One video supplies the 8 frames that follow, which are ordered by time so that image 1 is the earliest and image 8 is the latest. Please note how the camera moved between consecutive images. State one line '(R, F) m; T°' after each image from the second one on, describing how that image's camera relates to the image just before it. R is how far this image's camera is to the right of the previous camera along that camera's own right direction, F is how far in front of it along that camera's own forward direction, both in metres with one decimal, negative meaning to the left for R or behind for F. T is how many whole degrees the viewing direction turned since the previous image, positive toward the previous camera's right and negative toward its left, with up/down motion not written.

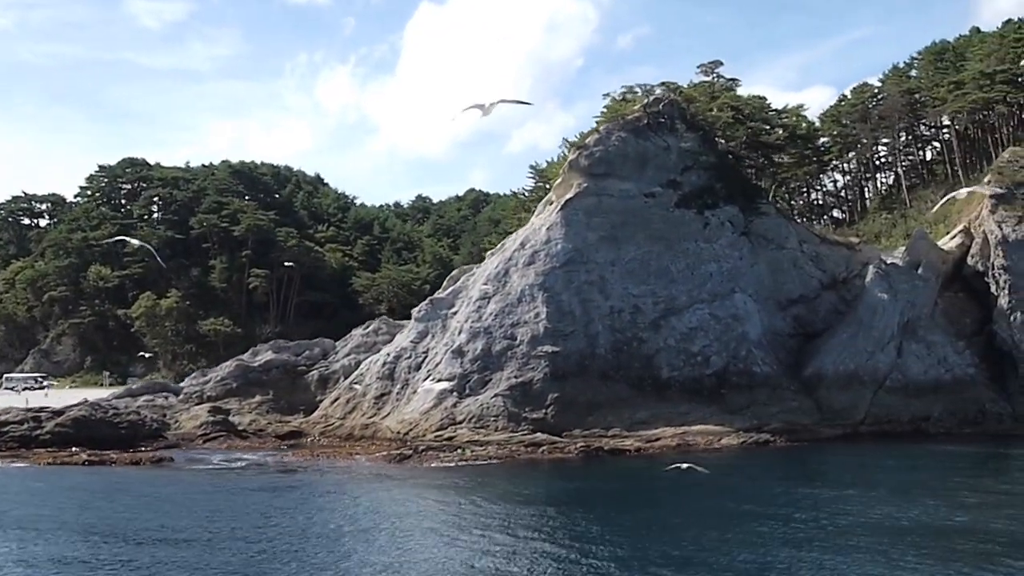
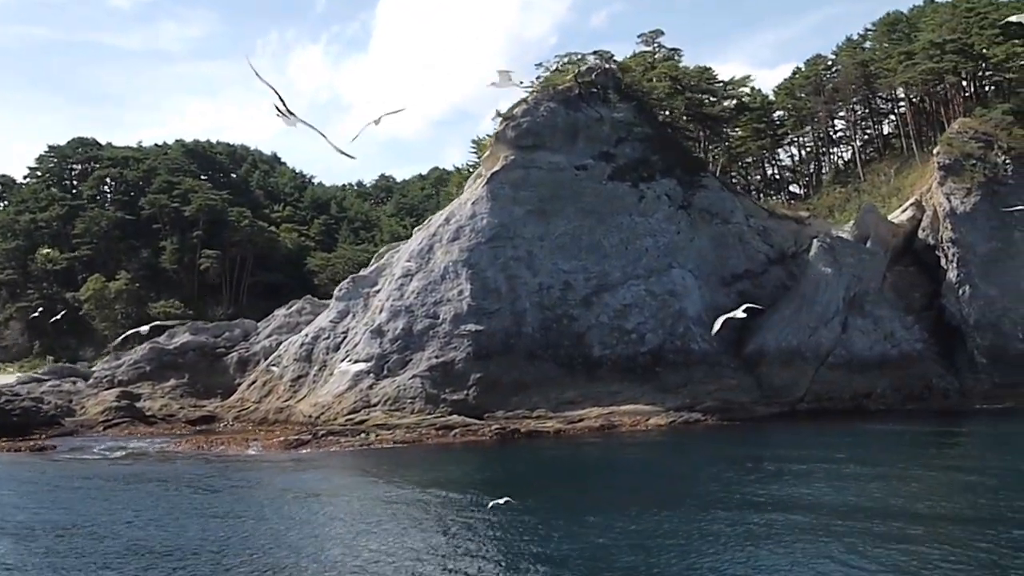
(+1.7, +1.3) m; +1°
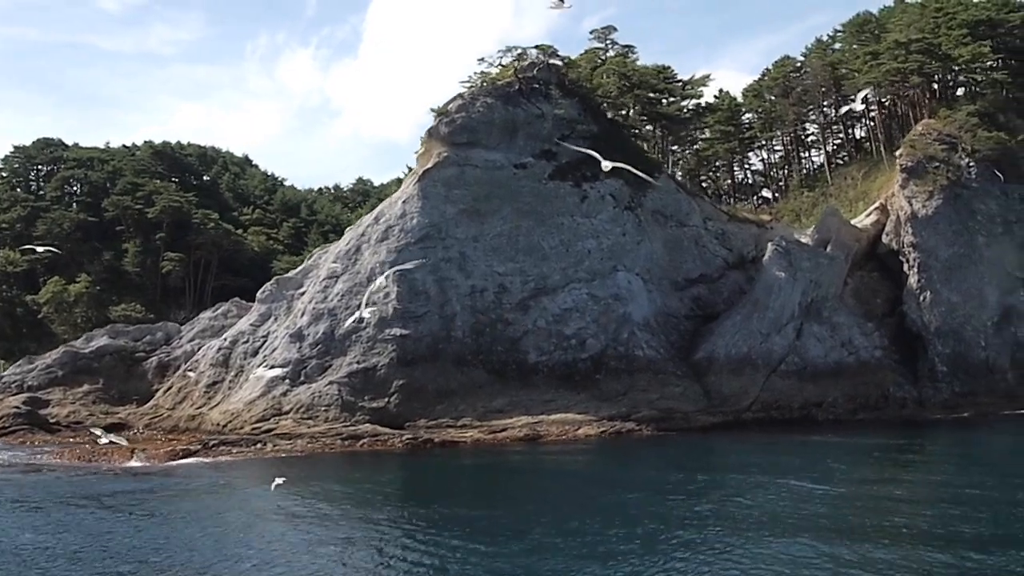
(+1.9, +1.5) m; 0°
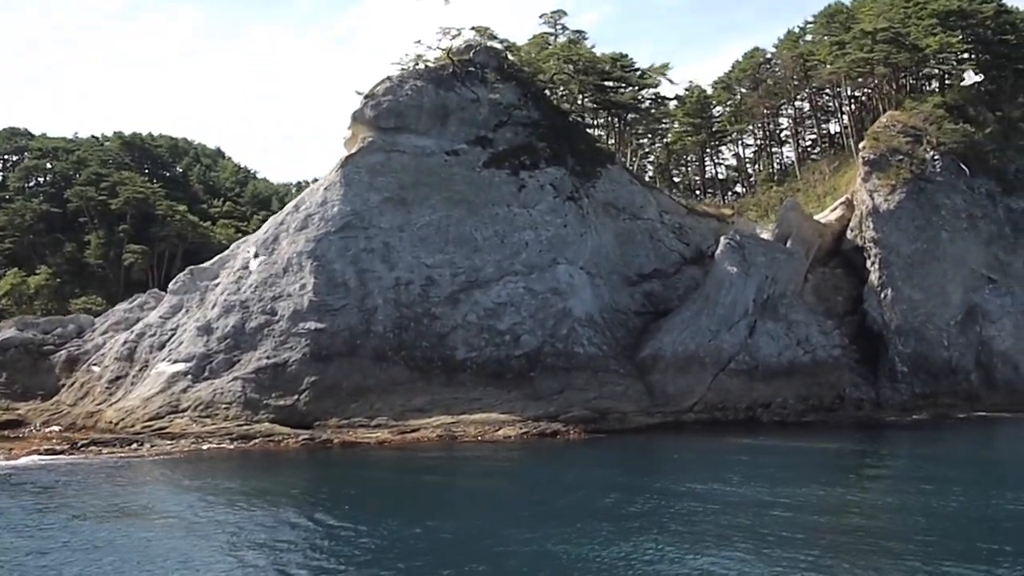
(+2.0, +1.7) m; 0°
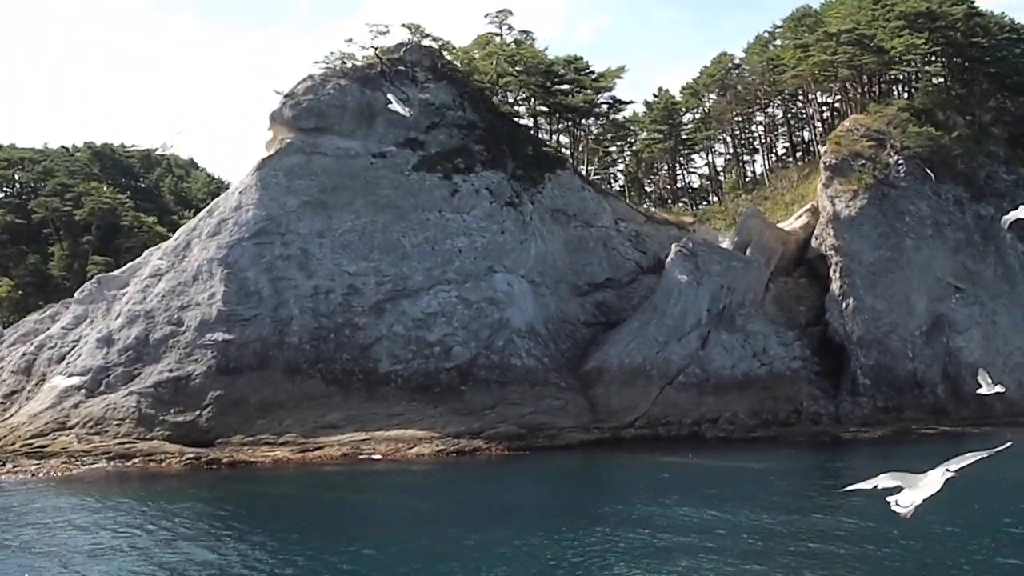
(+2.0, +1.7) m; 0°
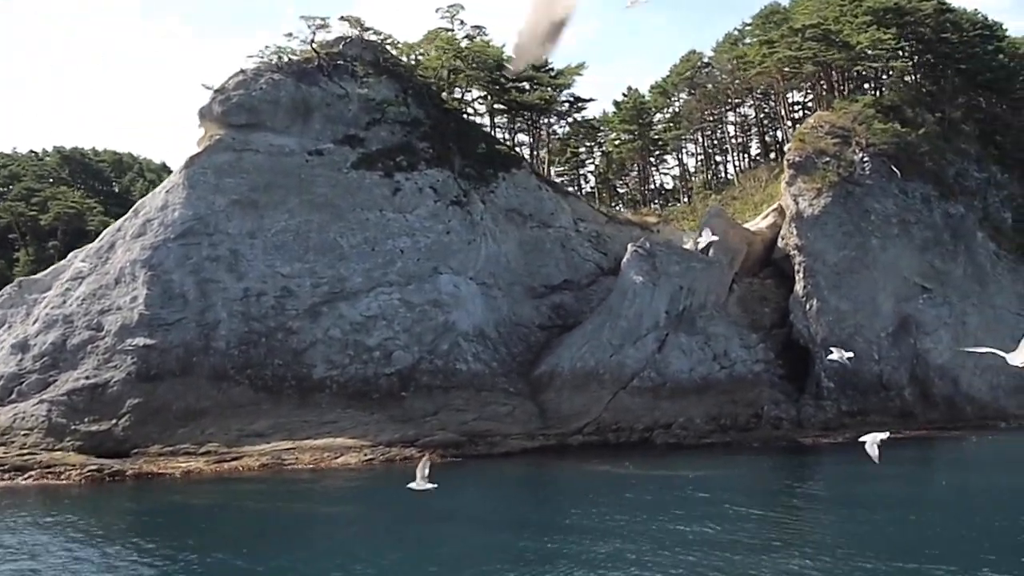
(+1.4, +1.2) m; 0°
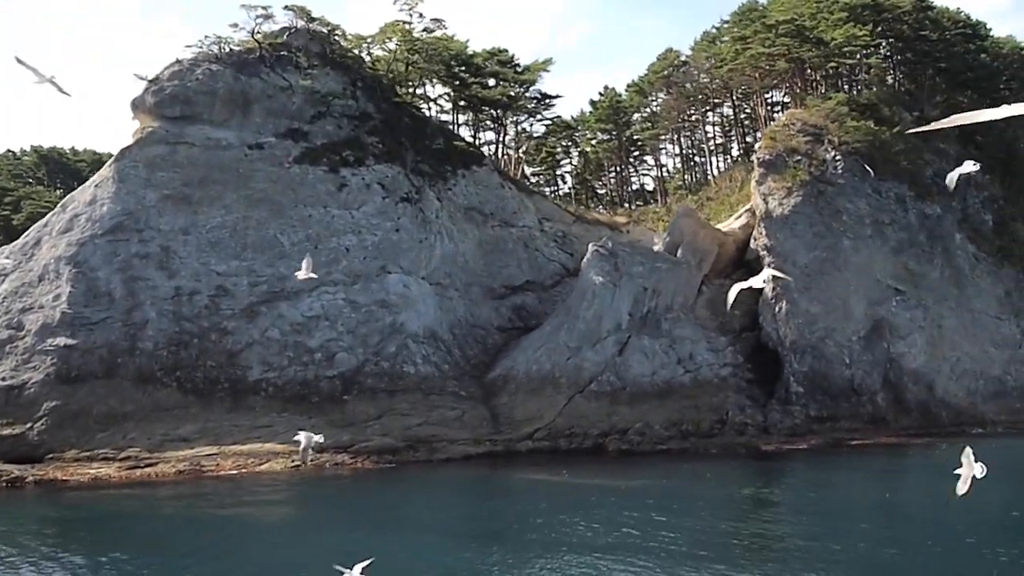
(+1.4, +1.2) m; 0°
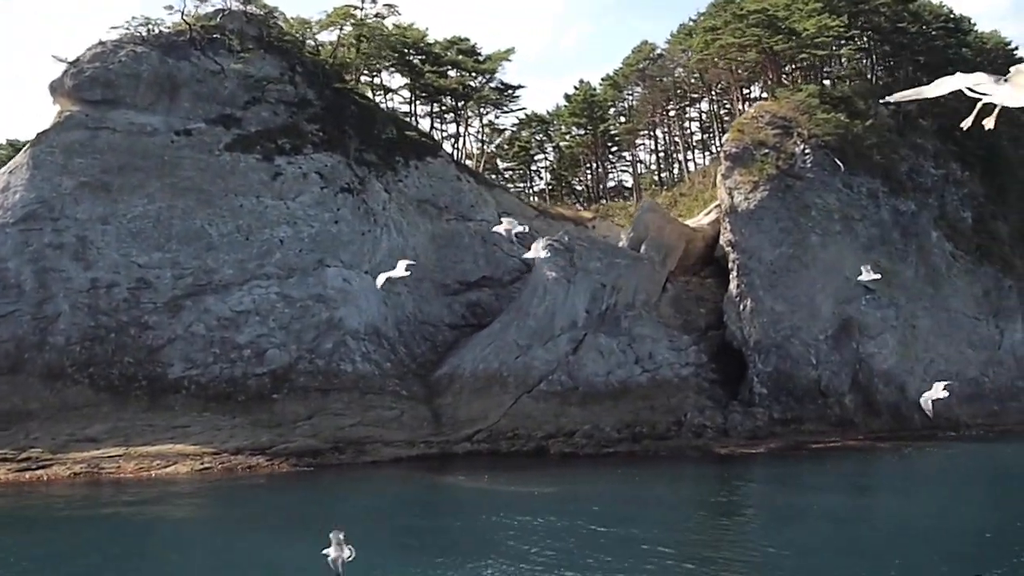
(+1.6, +1.4) m; 0°
